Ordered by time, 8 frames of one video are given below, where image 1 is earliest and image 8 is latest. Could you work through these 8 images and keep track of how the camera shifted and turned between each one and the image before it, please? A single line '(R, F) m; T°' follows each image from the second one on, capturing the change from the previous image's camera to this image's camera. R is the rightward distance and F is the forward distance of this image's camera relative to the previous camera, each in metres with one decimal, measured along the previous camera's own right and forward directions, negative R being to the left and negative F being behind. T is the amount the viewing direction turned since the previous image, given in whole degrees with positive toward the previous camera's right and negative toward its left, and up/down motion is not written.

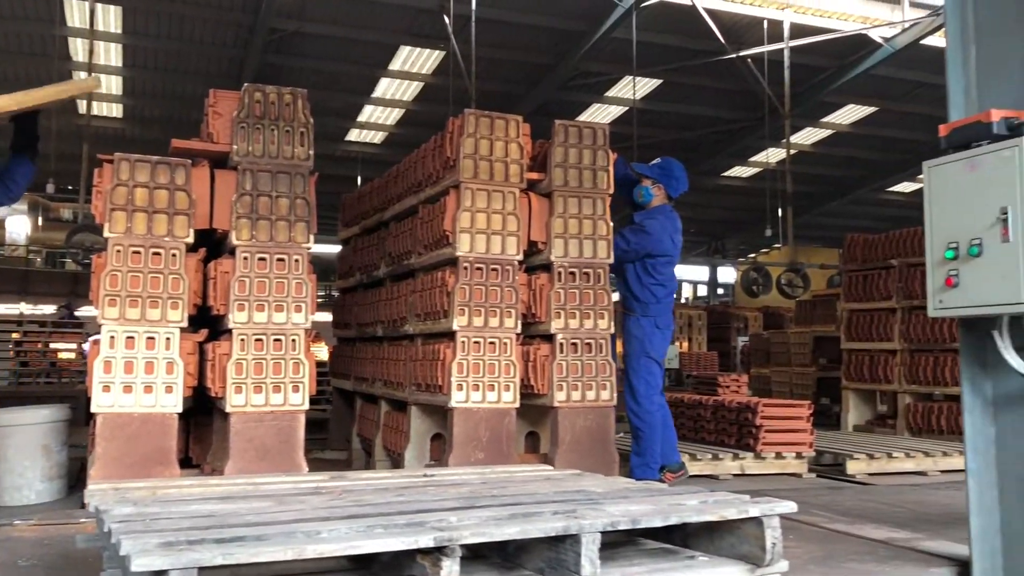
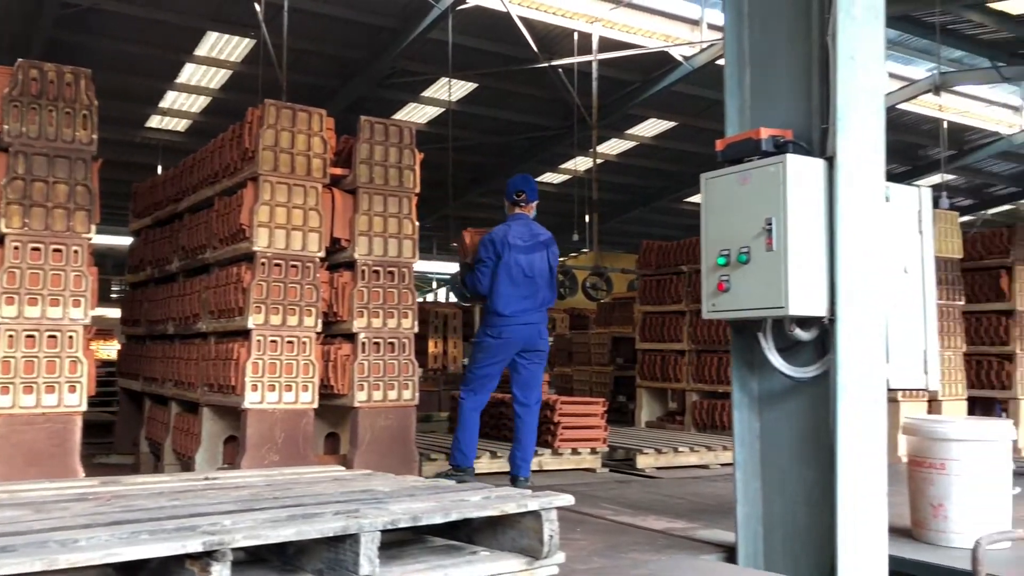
(+0.1, 0.0) m; +11°
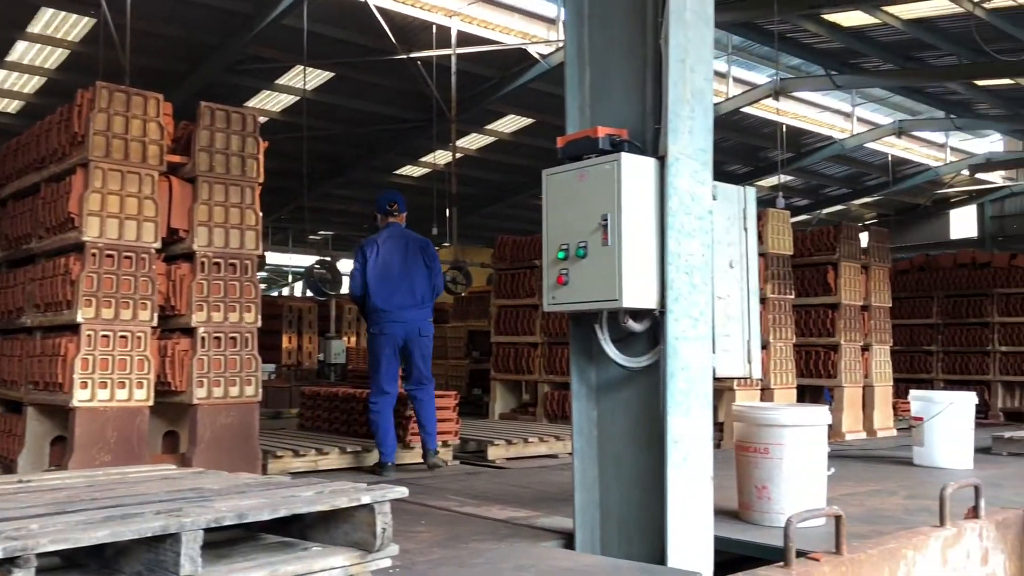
(+0.1, 0.0) m; +9°
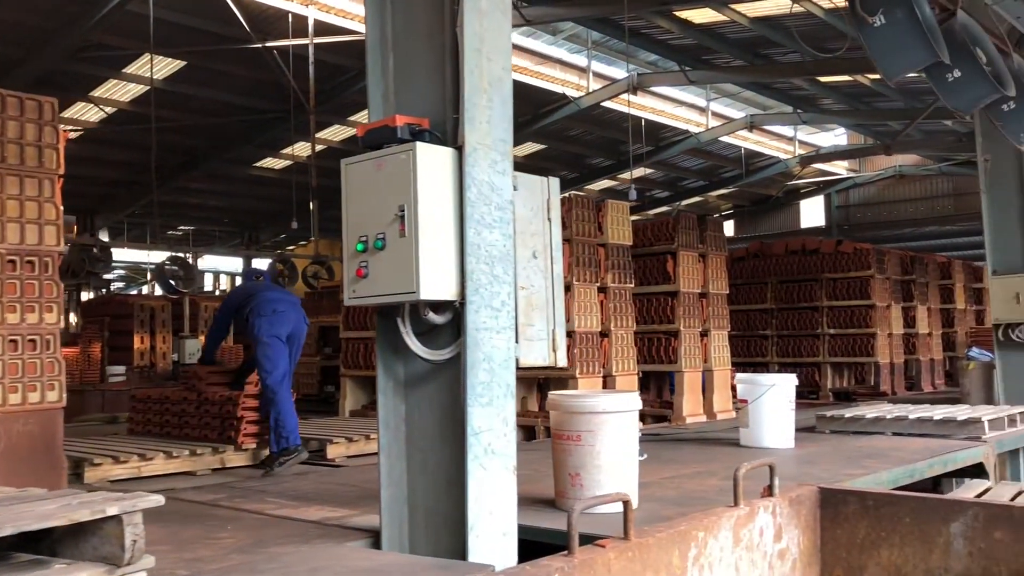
(+0.2, 0.0) m; +8°
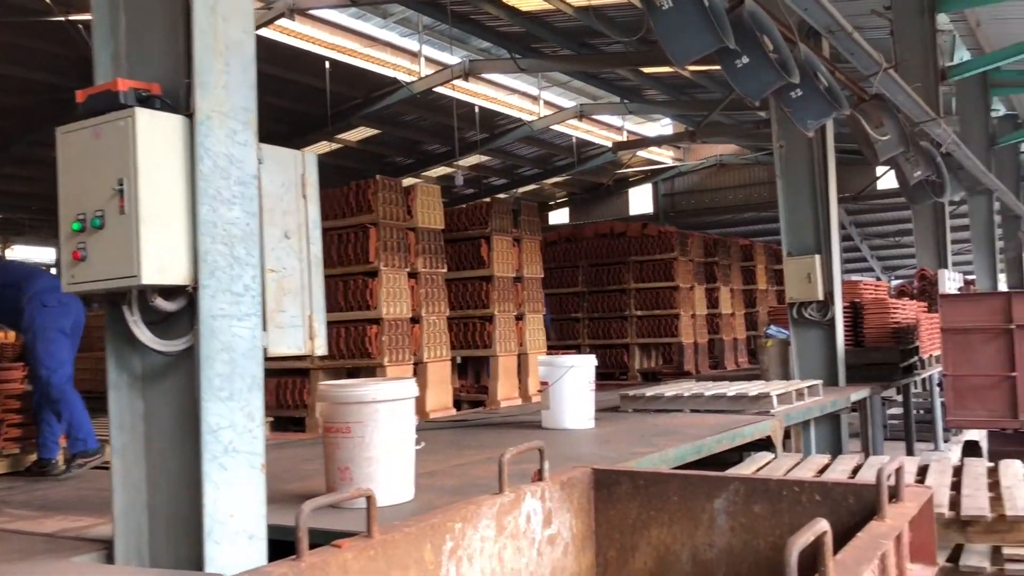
(+0.3, +0.2) m; +10°
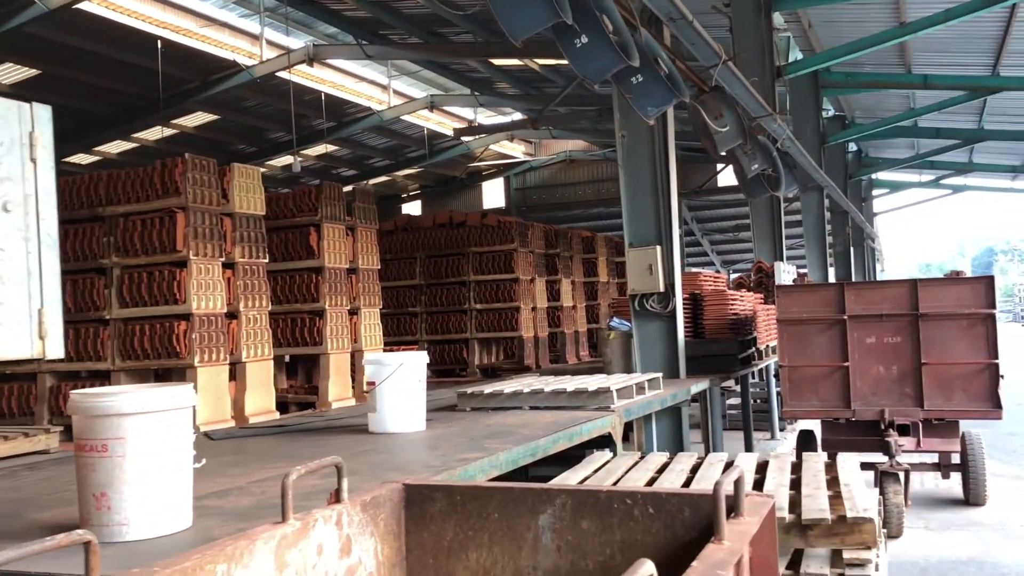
(+0.2, +0.4) m; +9°
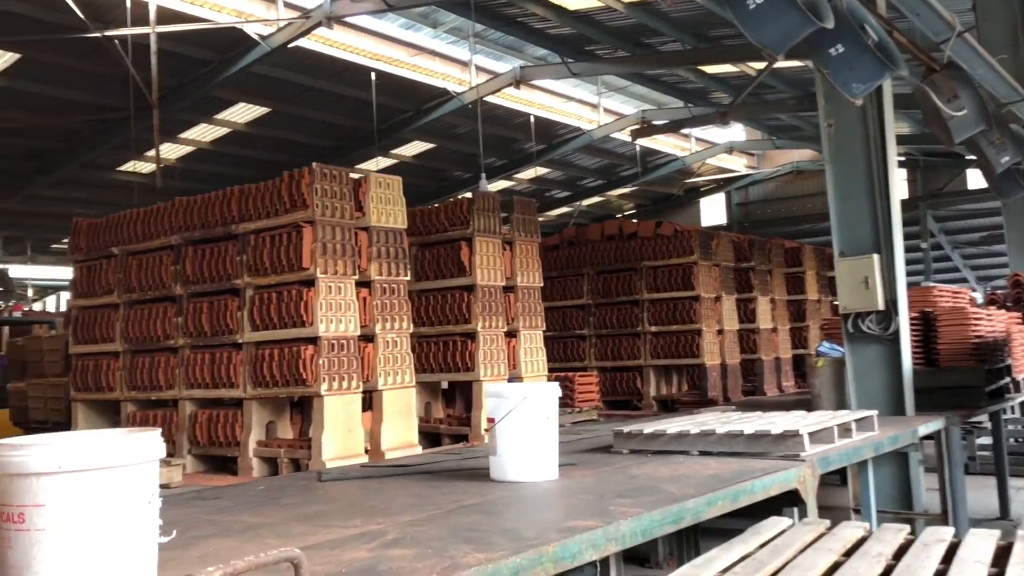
(+0.4, +1.0) m; -14°
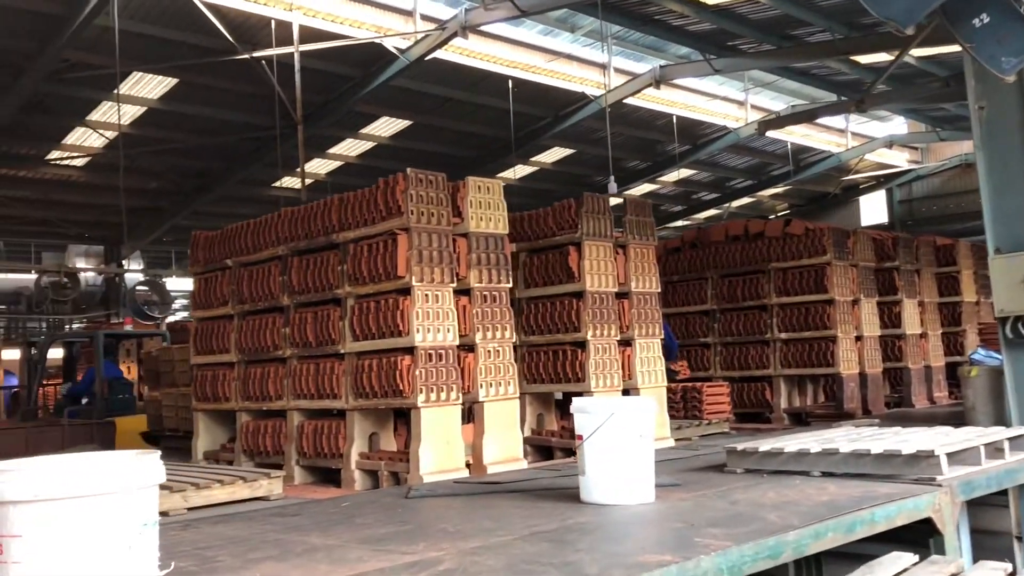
(+0.3, +0.3) m; -9°
